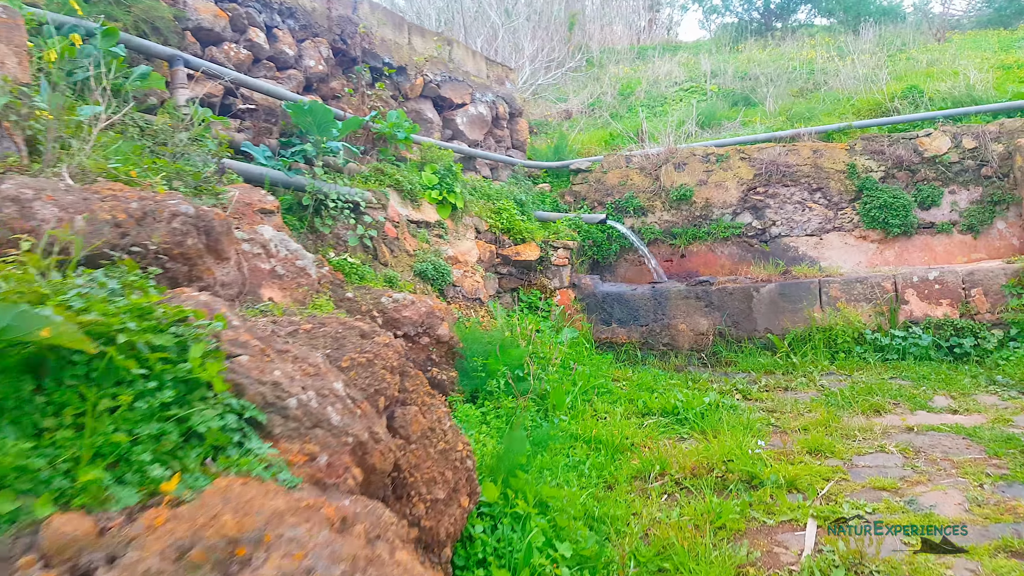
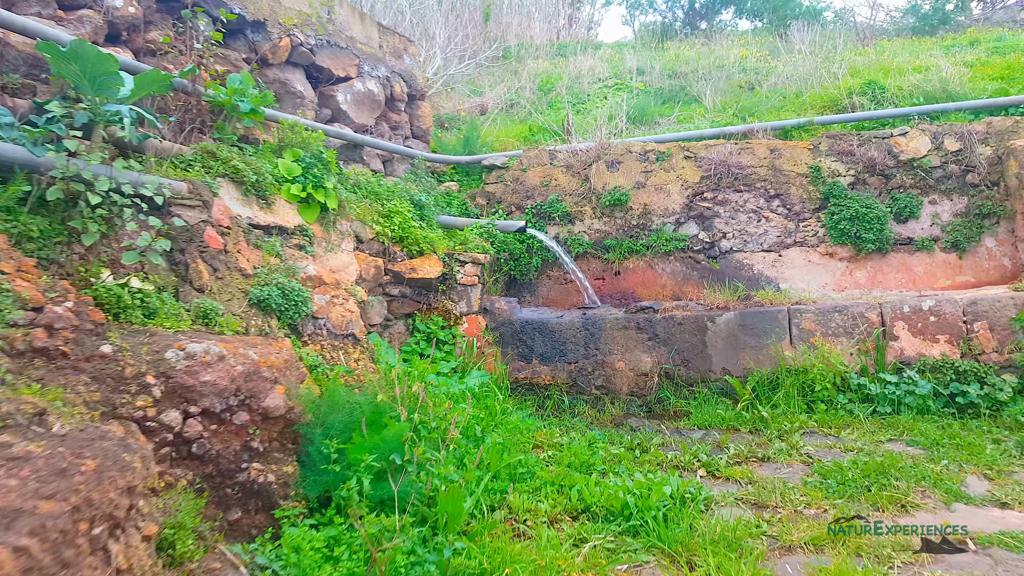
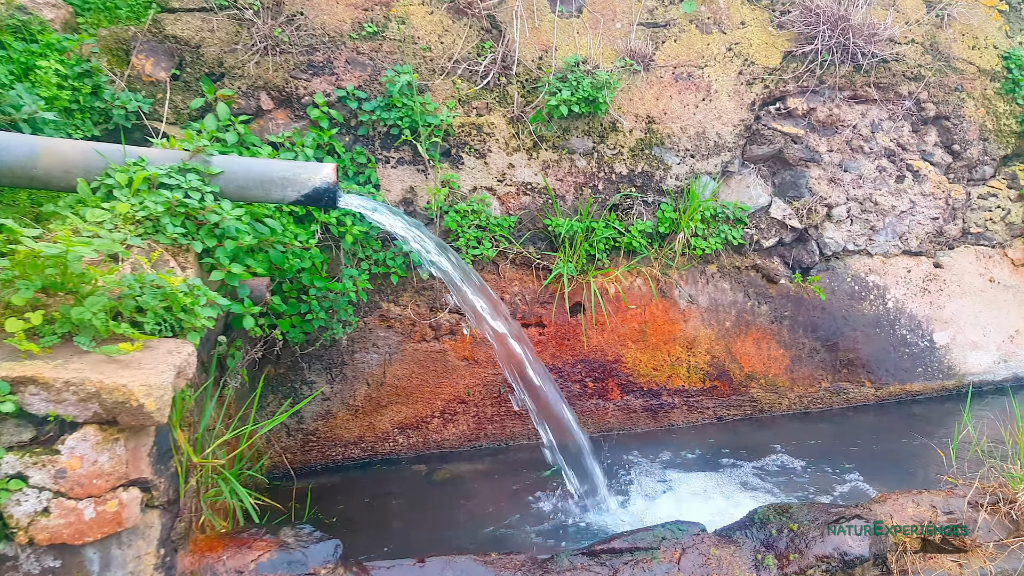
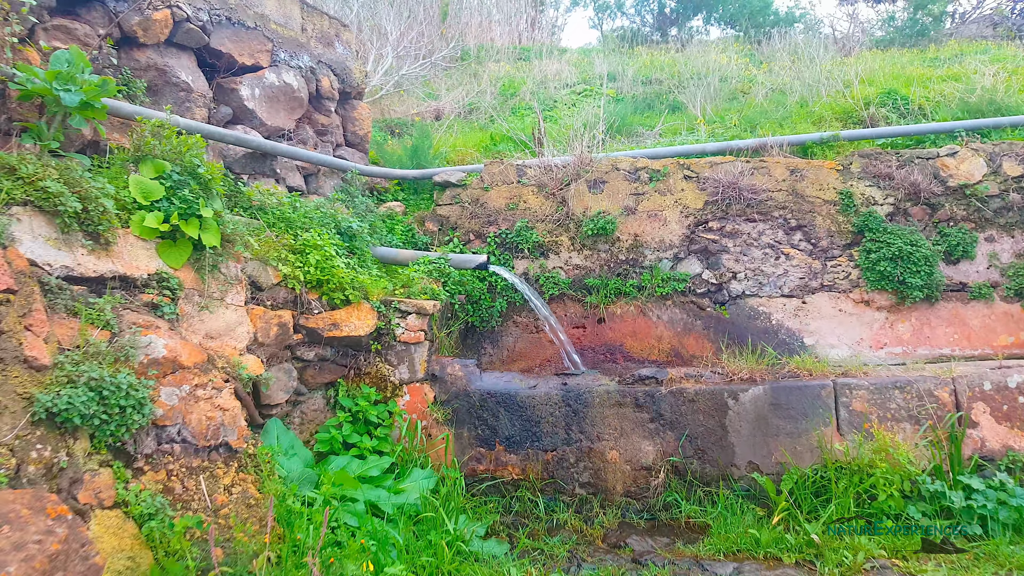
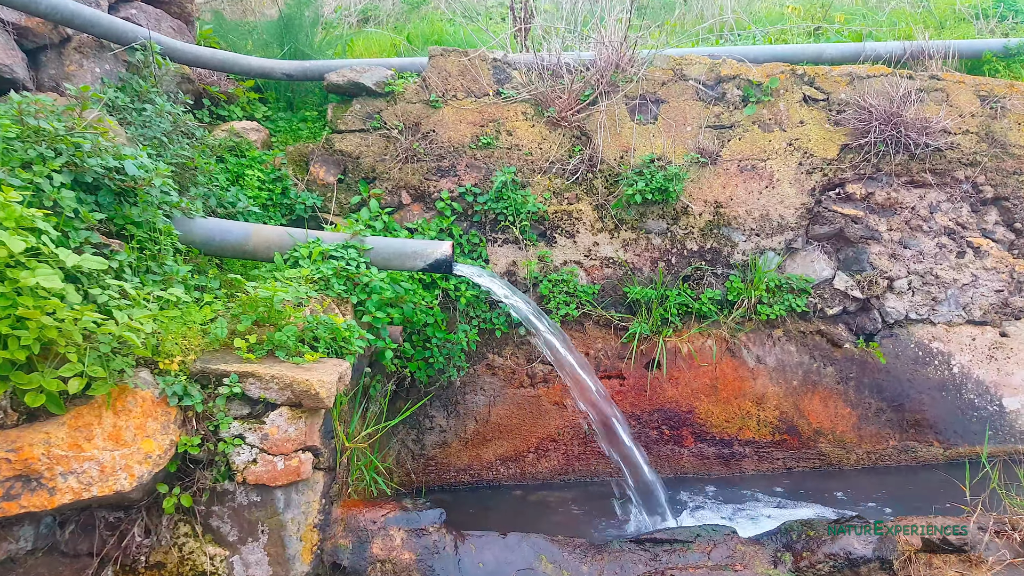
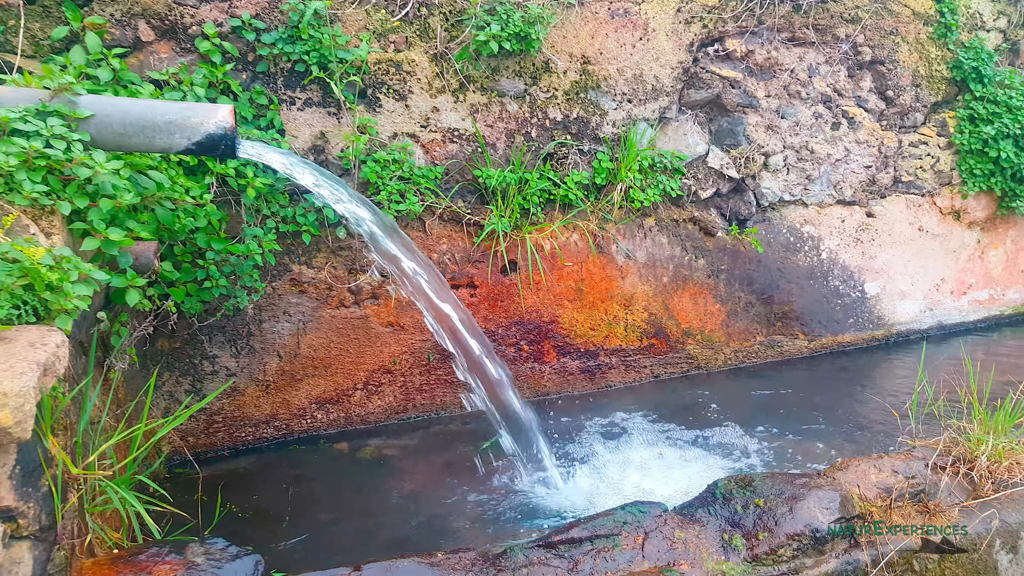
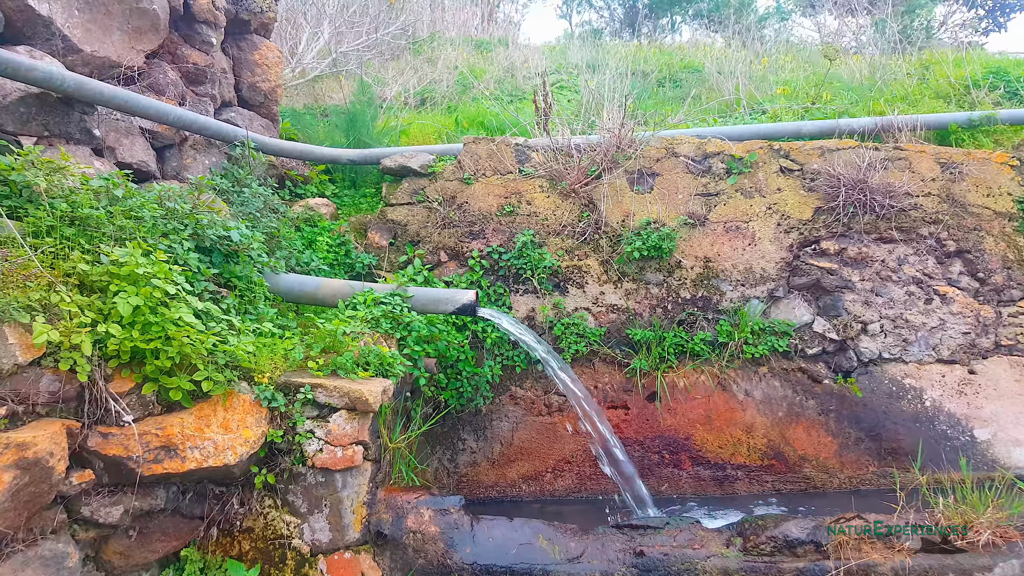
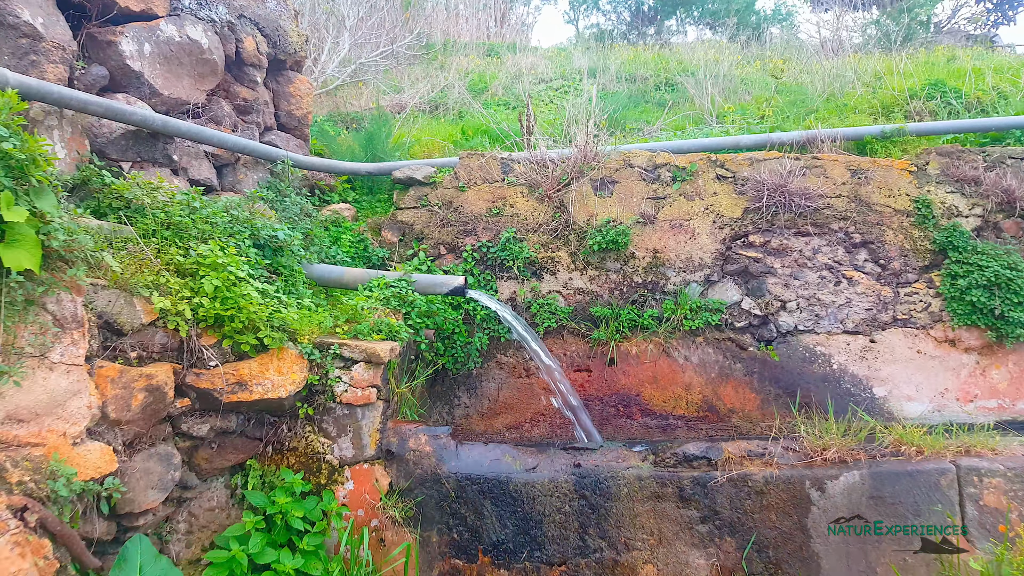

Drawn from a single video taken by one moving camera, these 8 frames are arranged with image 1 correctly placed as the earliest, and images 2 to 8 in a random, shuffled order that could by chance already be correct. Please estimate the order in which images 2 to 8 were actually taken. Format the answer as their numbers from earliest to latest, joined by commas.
2, 4, 8, 7, 5, 3, 6
